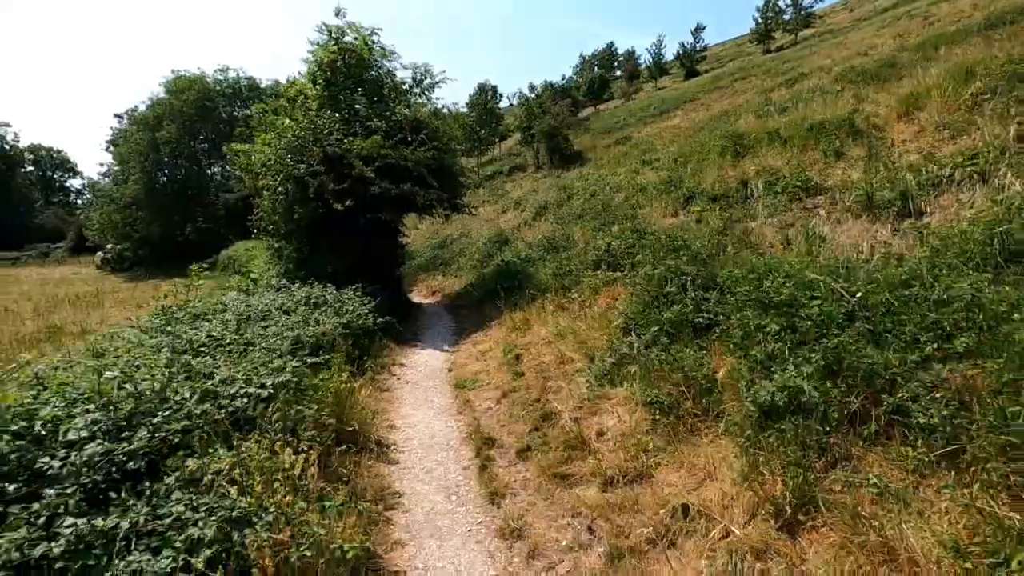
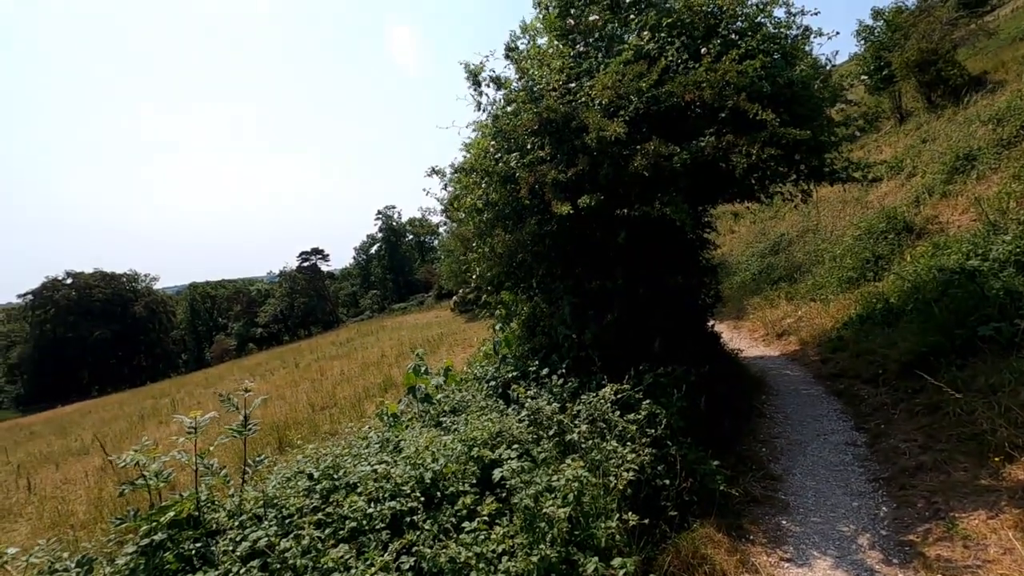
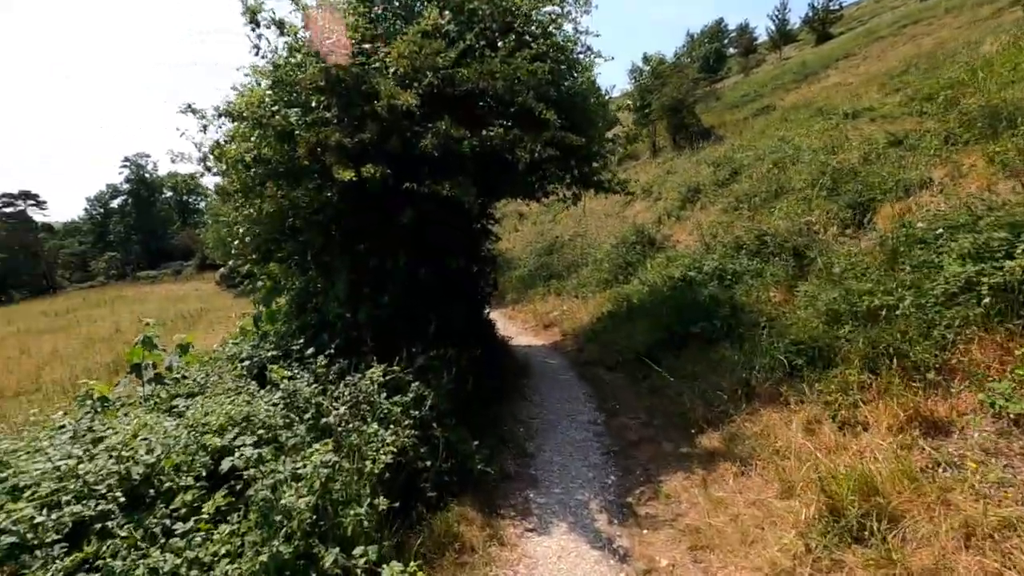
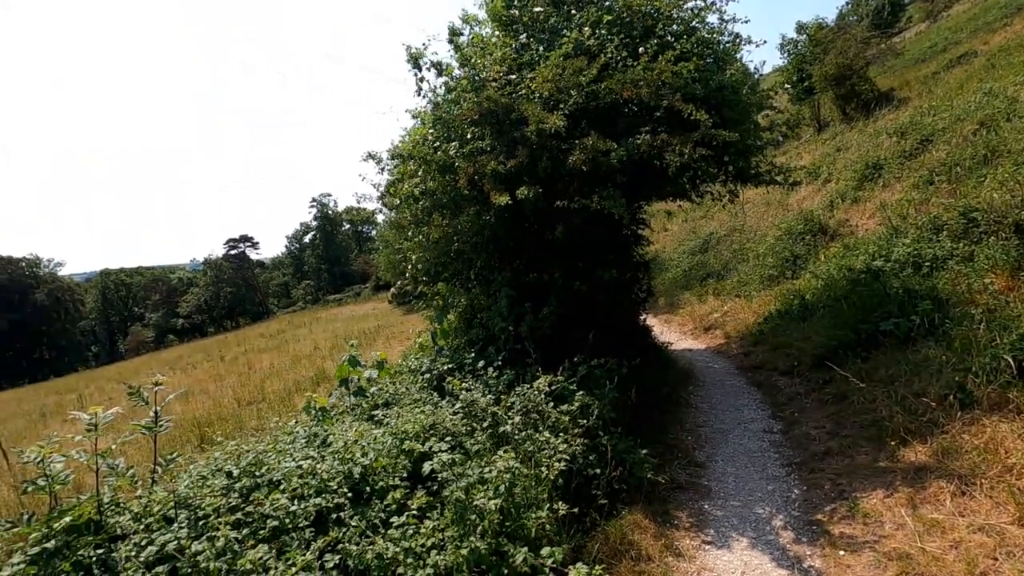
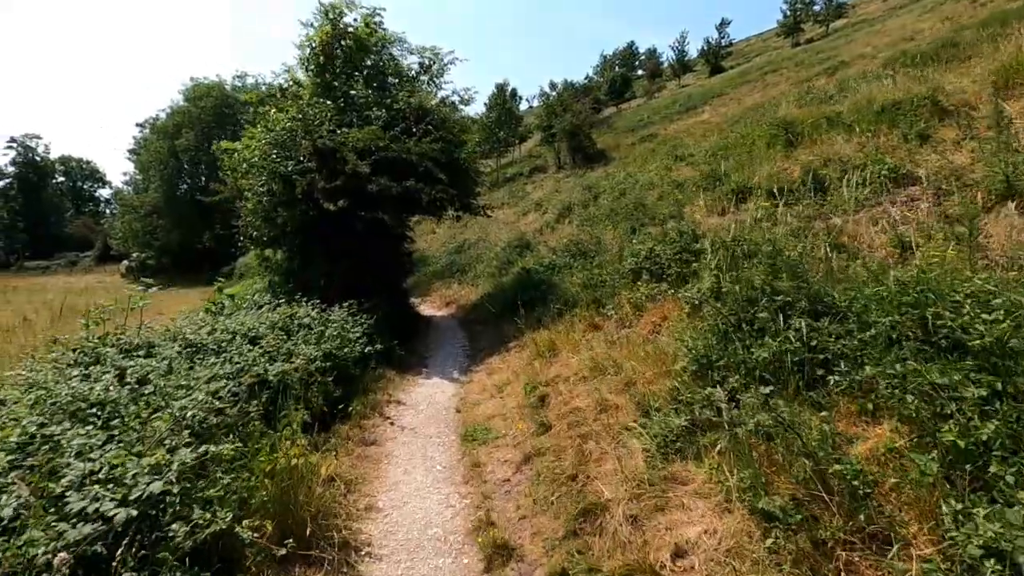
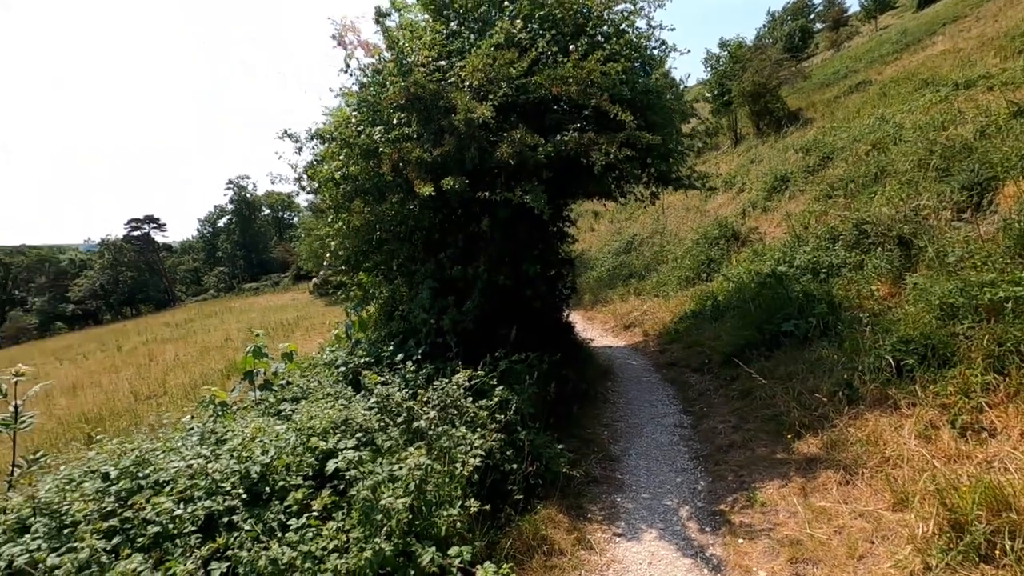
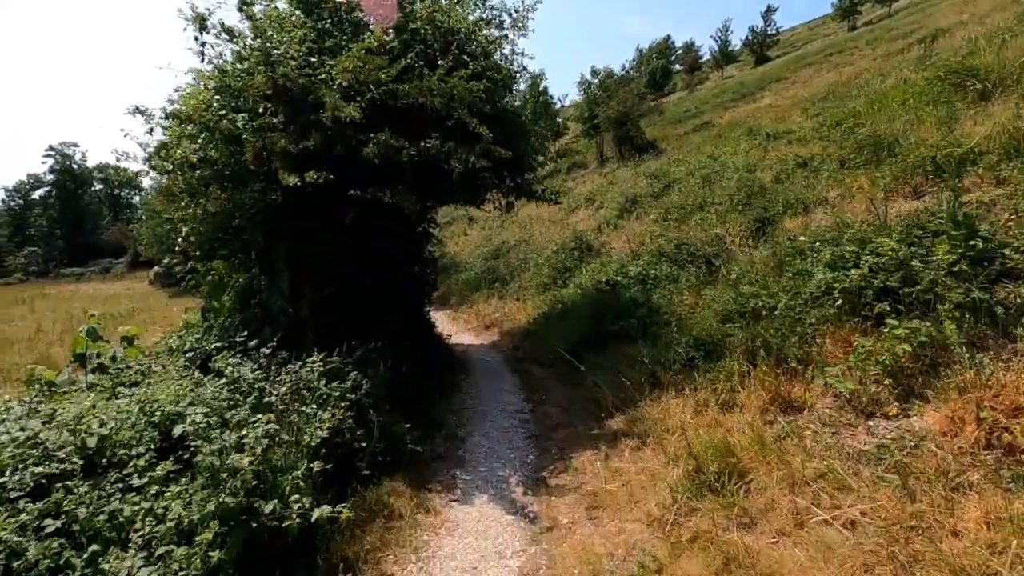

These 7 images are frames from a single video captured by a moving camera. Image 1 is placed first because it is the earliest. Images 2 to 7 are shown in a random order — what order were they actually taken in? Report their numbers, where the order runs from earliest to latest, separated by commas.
5, 7, 3, 6, 4, 2
